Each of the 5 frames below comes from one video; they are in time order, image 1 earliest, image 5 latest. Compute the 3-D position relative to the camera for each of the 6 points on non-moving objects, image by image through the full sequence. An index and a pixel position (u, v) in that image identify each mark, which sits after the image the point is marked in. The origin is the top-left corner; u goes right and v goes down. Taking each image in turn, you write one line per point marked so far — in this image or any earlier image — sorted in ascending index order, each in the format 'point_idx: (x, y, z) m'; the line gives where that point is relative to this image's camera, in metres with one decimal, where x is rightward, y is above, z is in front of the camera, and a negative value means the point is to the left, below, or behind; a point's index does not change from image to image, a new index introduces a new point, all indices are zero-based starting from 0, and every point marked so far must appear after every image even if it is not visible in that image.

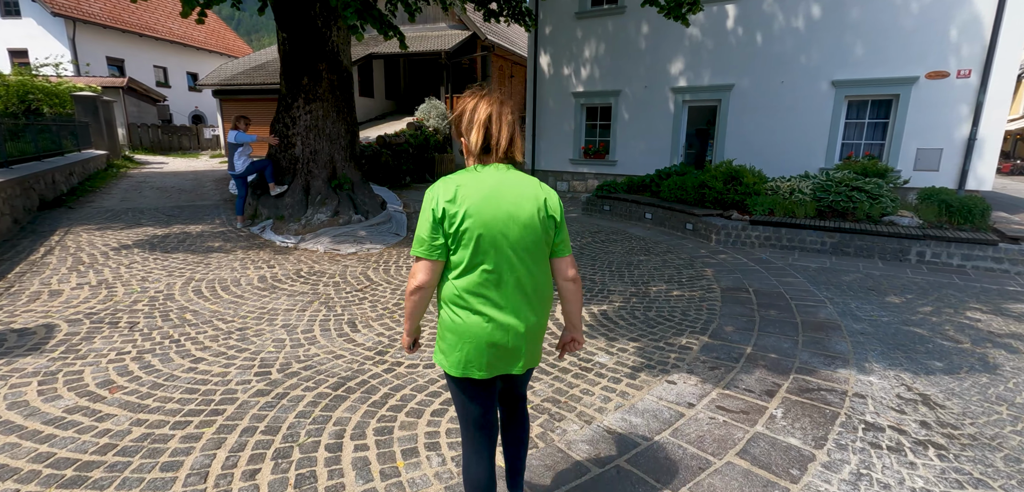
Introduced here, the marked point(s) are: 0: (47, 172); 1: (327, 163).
0: (-8.1, +1.3, +8.7) m
1: (-2.9, +1.3, +7.9) m
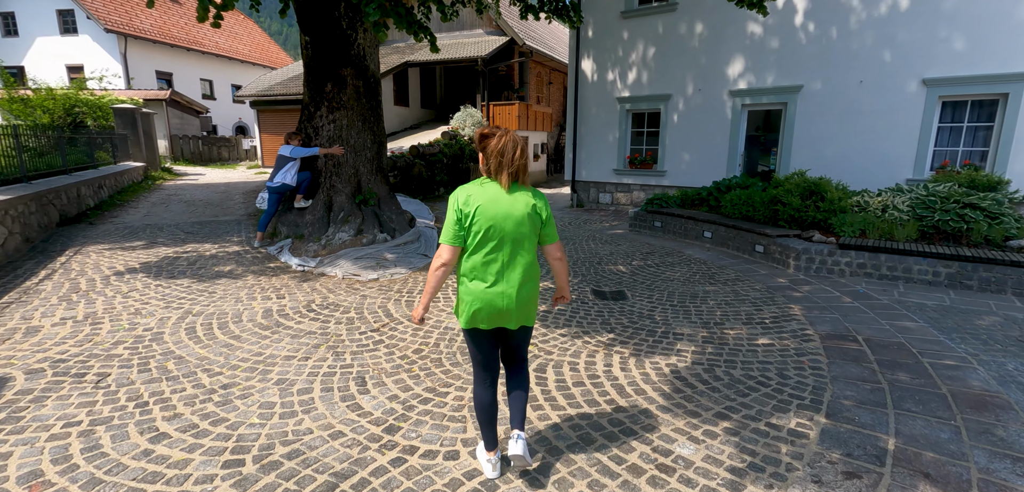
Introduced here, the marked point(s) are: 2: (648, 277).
0: (-7.4, +1.0, +8.4) m
1: (-2.3, +1.0, +7.2) m
2: (+1.7, -0.4, +6.2) m
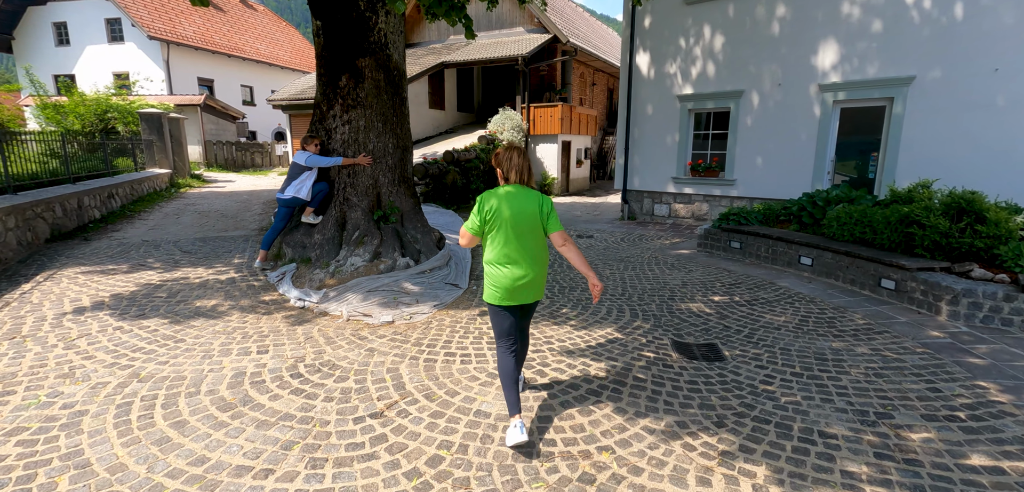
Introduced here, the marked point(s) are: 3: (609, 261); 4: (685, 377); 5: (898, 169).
0: (-6.8, +0.7, +7.5) m
1: (-1.7, +0.7, +6.0) m
2: (+2.2, -0.7, +4.7) m
3: (+1.5, -0.2, +7.7) m
4: (+1.3, -0.9, +3.6) m
5: (+6.5, +1.3, +8.3) m
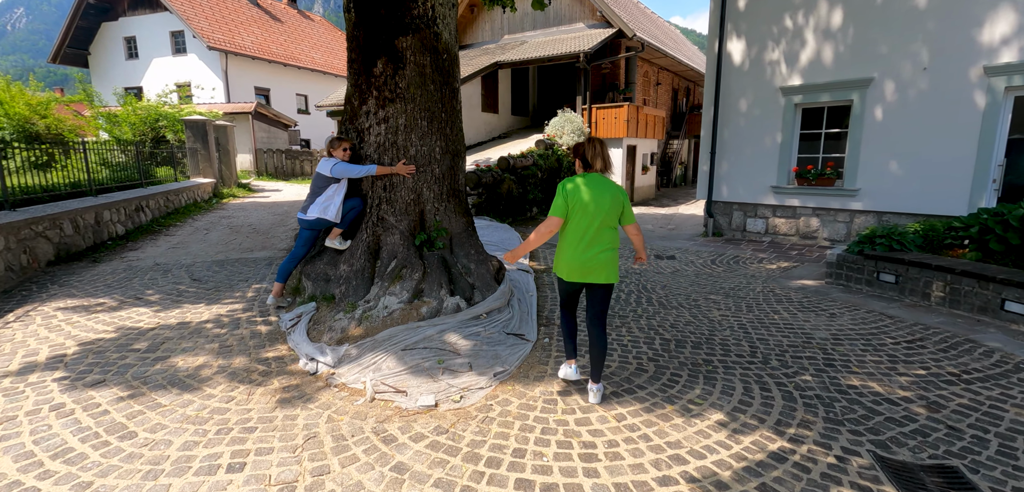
0: (-5.8, +0.5, +6.7) m
1: (-0.9, +0.4, +4.7) m
2: (+2.8, -1.1, +3.0) m
3: (+2.4, -0.6, +6.0) m
4: (+1.8, -1.3, +2.0) m
5: (+7.4, +0.9, +6.2) m
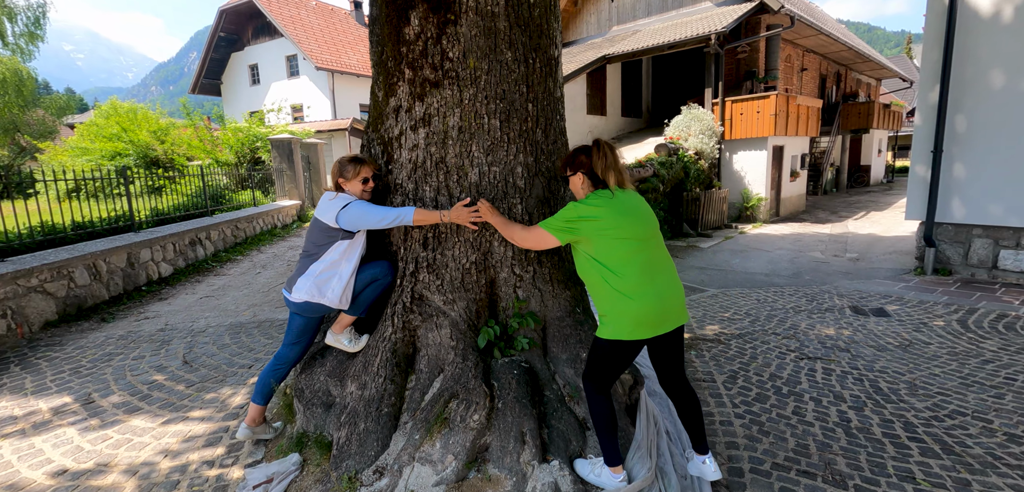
0: (-4.6, -0.1, +5.5) m
1: (-0.2, -0.1, +2.6) m
2: (+3.1, -1.6, +0.1) m
3: (+3.4, -1.1, +3.2) m
4: (+1.9, -1.7, -0.7) m
5: (+8.3, +0.3, +2.3) m
